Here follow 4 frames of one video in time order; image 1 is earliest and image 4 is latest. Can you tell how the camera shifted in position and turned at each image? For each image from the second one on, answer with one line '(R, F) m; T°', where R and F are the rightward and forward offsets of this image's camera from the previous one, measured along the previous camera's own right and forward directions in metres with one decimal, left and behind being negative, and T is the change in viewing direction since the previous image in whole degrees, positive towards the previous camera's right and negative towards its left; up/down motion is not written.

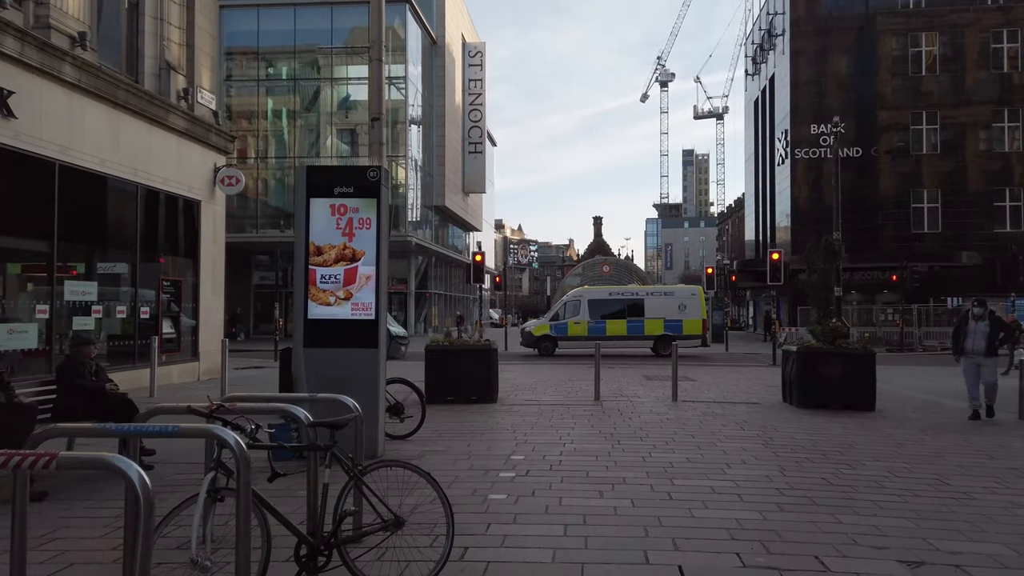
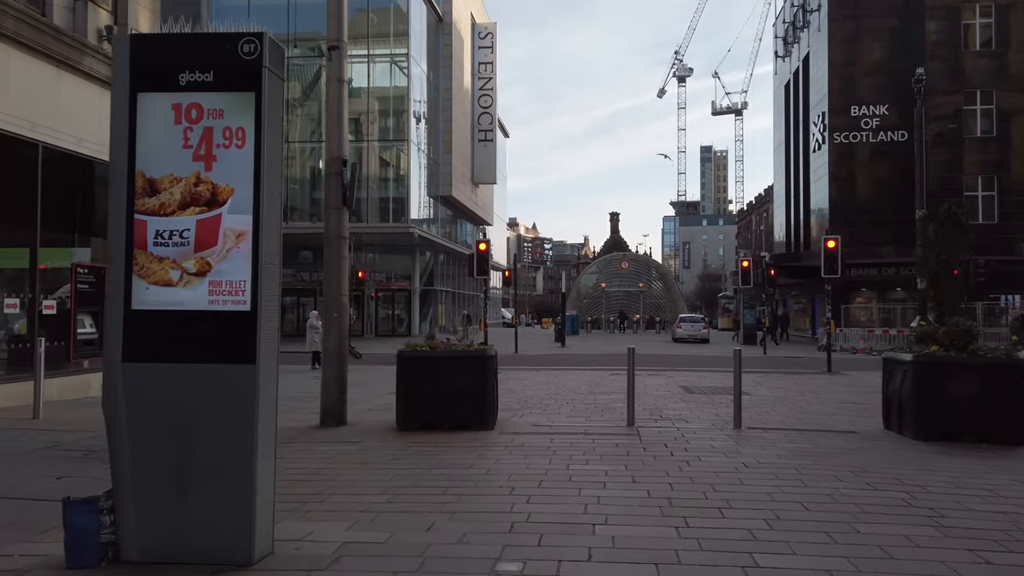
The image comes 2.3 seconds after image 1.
(+0.1, +3.6) m; -1°
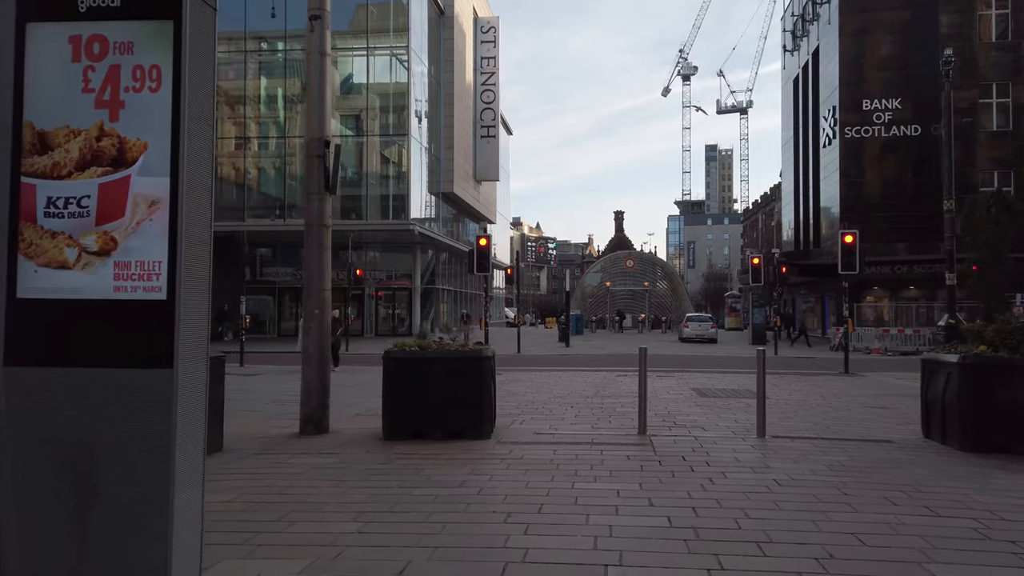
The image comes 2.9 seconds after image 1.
(+0.1, +1.0) m; 0°
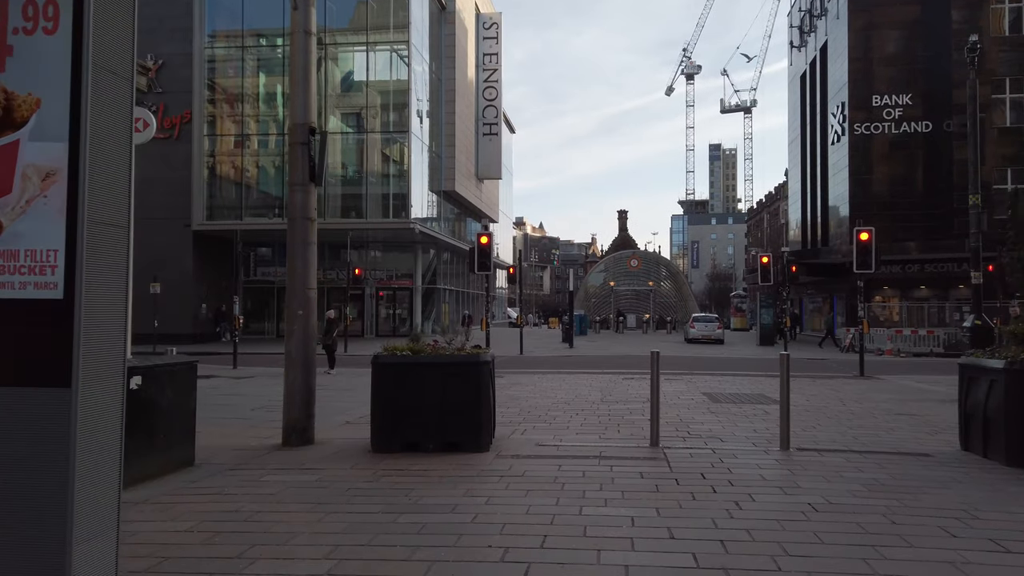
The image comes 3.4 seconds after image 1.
(0.0, +0.7) m; 0°
